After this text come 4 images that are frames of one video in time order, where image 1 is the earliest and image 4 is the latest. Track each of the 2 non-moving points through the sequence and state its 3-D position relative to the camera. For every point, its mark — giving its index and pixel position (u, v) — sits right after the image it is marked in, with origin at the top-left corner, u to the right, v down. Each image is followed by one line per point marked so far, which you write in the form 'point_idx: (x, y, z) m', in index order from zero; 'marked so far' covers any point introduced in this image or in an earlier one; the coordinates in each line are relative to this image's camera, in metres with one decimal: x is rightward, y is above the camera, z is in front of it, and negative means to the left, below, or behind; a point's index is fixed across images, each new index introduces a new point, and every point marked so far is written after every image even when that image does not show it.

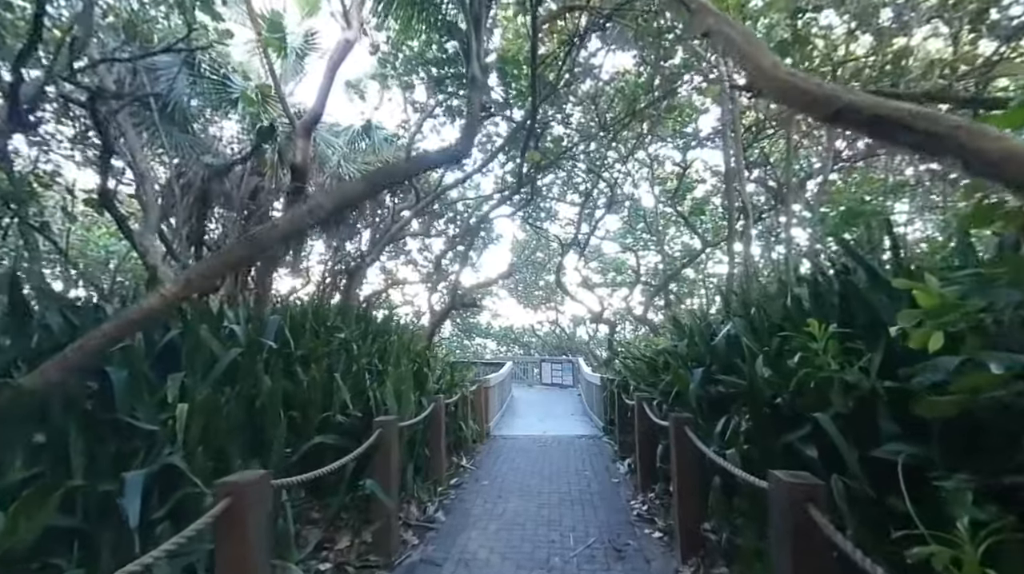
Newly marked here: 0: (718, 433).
0: (+1.8, -1.3, +3.8) m
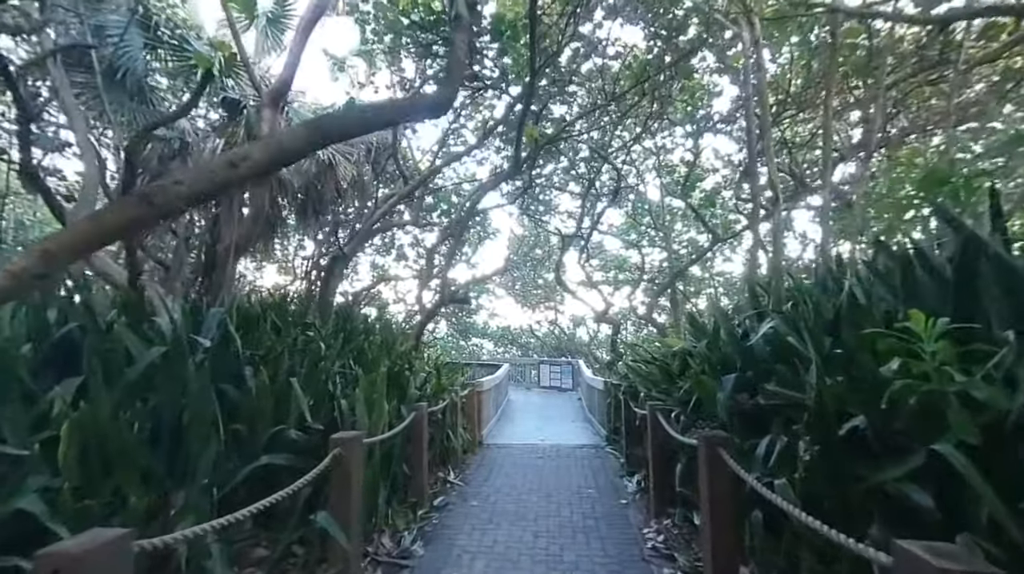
0: (+1.8, -1.2, +3.0) m
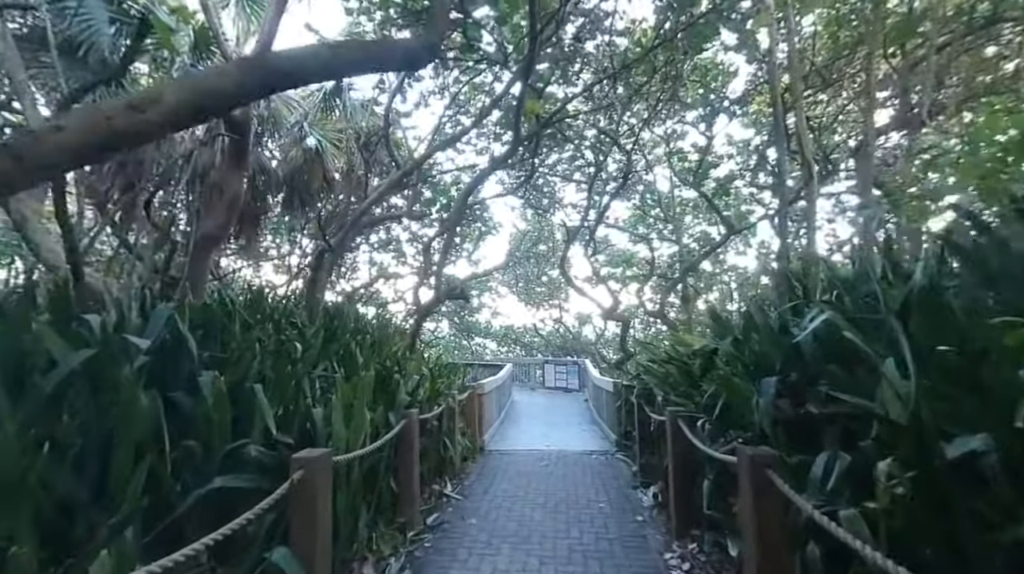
0: (+1.7, -1.1, +2.5) m
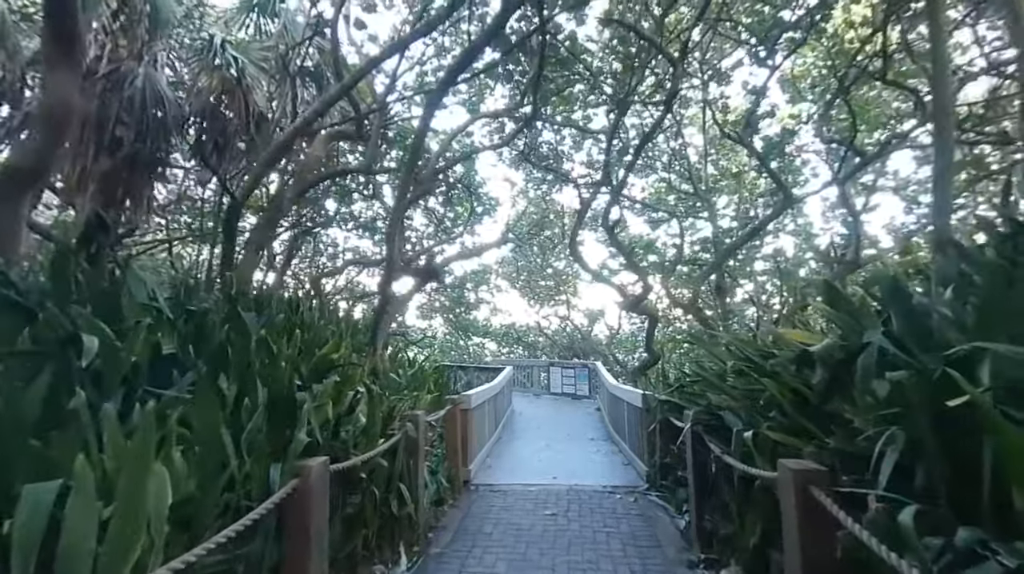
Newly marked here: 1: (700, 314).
0: (+1.6, -0.8, +0.4) m
1: (+3.7, -0.5, +8.5) m
